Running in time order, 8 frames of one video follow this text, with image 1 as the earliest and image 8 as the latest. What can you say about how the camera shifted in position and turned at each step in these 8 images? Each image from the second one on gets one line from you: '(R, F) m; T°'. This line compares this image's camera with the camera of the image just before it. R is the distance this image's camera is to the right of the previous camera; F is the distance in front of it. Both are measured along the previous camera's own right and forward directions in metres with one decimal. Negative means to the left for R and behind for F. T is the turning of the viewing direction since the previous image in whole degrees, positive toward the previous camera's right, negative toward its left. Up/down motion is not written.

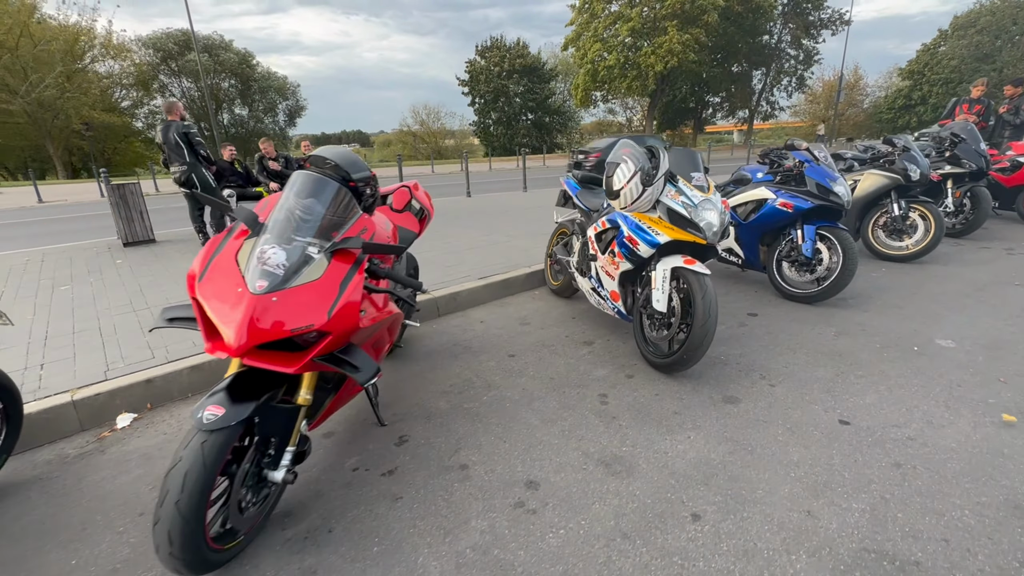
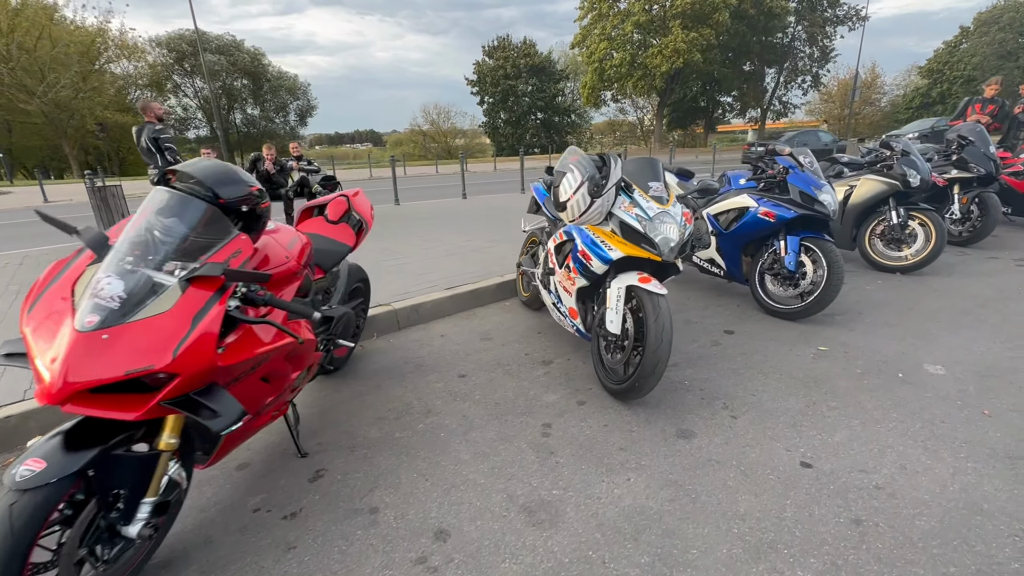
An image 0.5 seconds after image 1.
(+0.5, +0.3) m; -1°
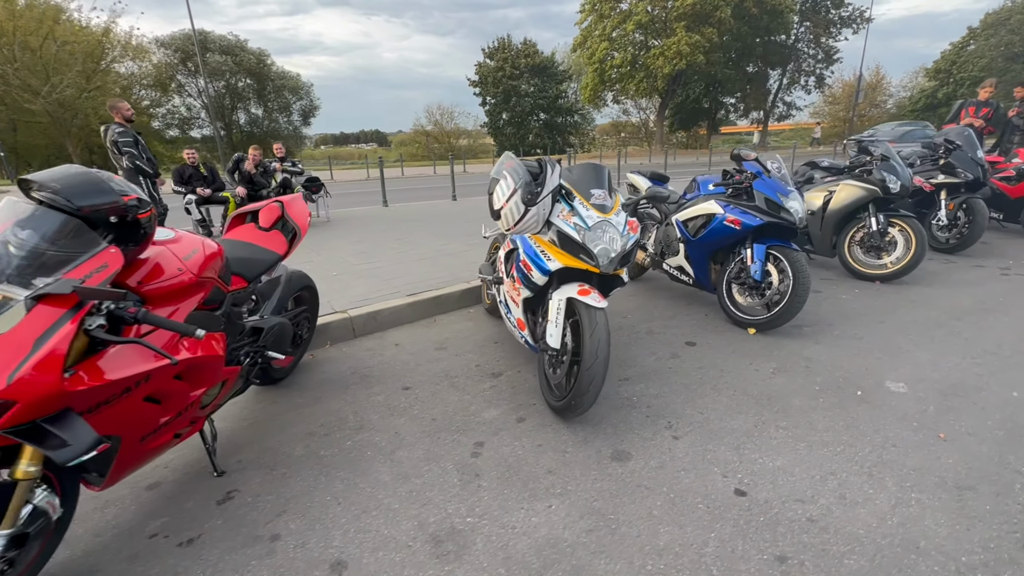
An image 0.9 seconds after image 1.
(+0.4, +0.1) m; -1°
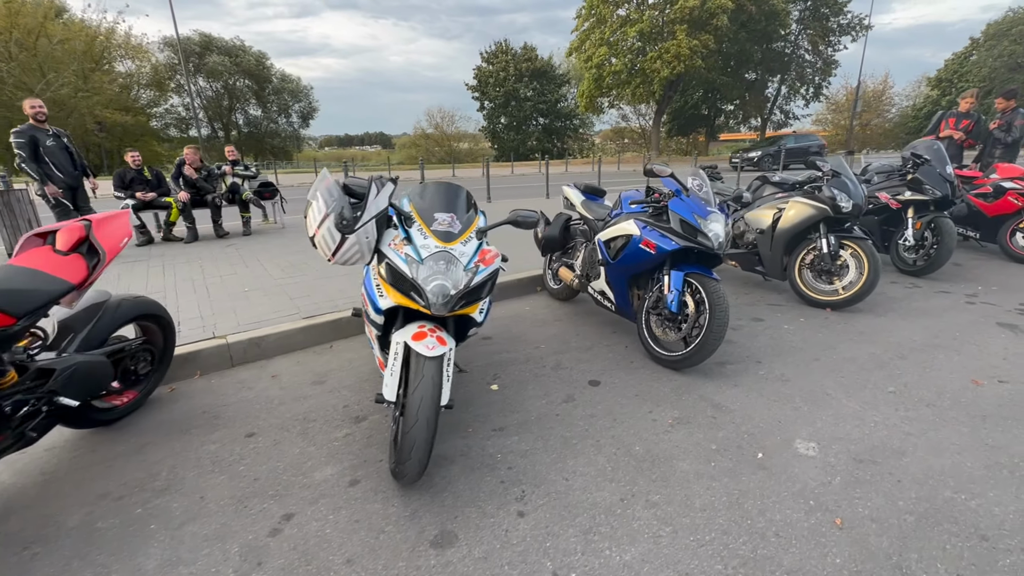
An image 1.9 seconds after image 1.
(+0.9, +0.5) m; 0°
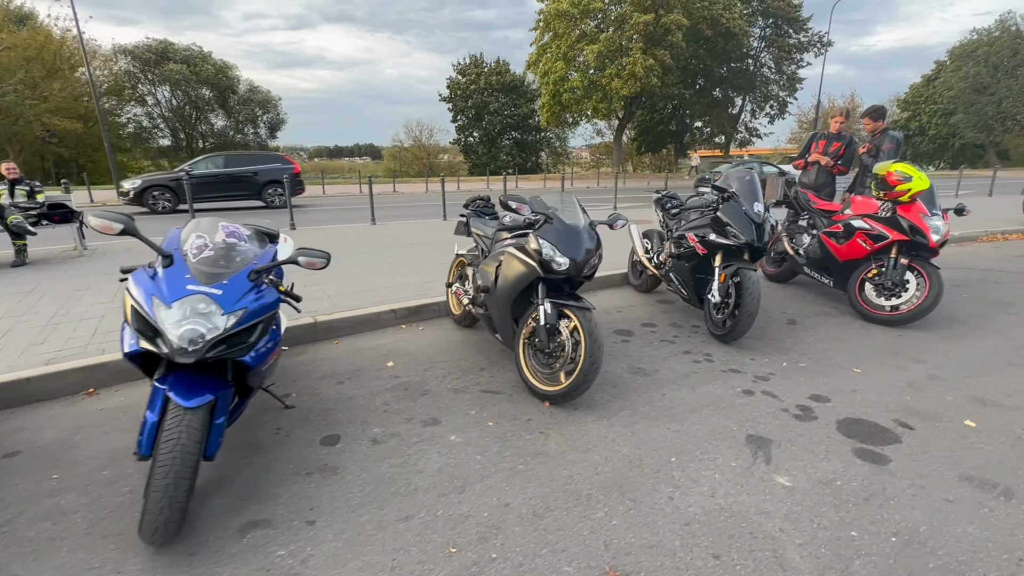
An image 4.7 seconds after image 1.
(+3.0, +1.3) m; +1°
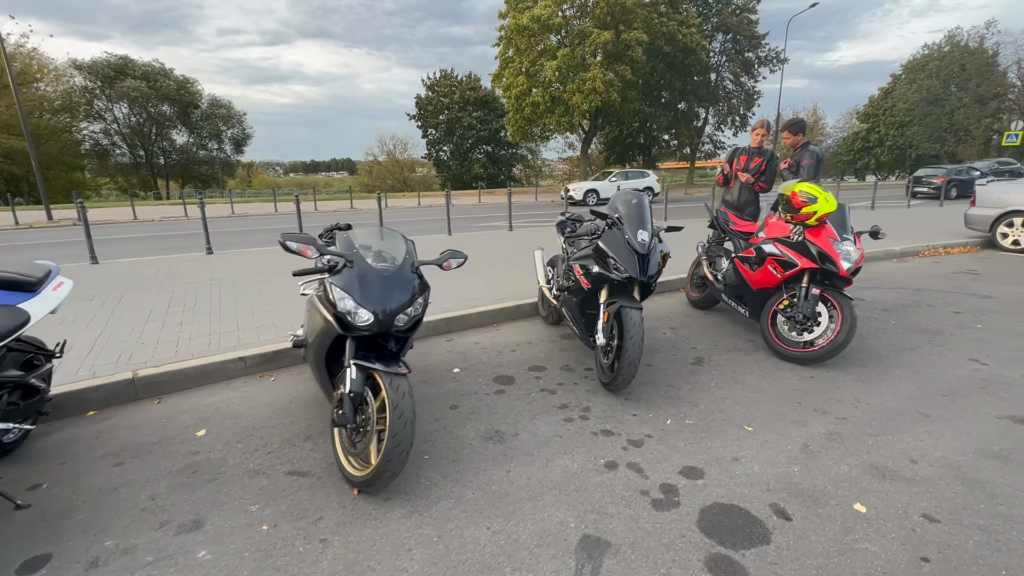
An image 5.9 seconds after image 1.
(+1.1, +0.7) m; +2°
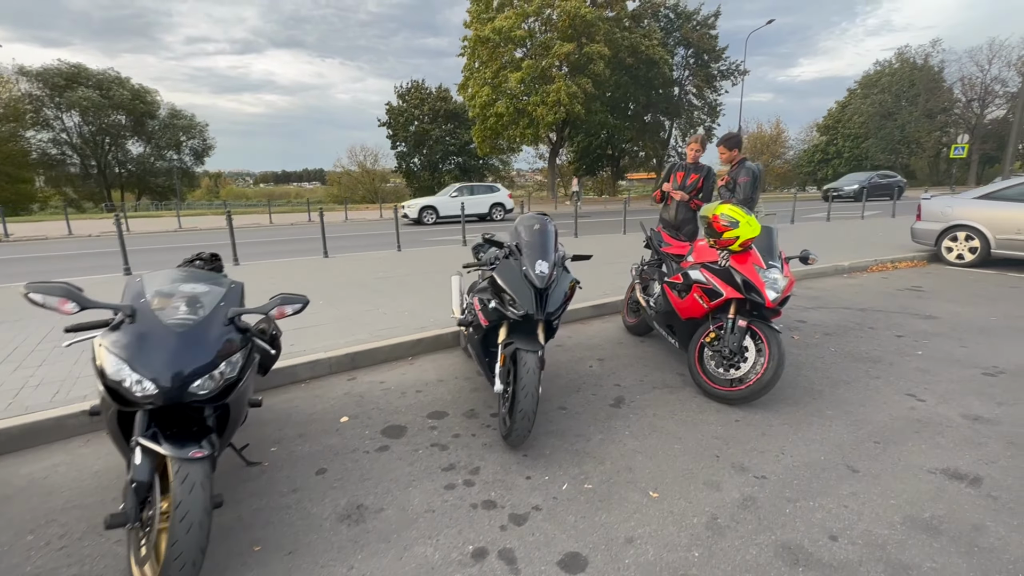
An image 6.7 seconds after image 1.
(+0.7, +0.5) m; +3°
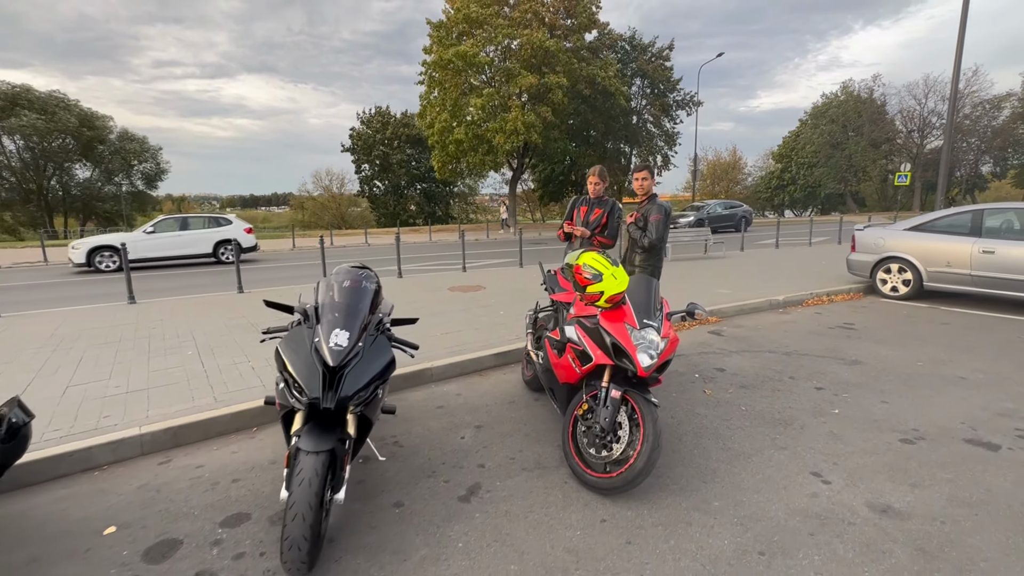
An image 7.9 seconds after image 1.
(+1.1, +0.7) m; +3°
